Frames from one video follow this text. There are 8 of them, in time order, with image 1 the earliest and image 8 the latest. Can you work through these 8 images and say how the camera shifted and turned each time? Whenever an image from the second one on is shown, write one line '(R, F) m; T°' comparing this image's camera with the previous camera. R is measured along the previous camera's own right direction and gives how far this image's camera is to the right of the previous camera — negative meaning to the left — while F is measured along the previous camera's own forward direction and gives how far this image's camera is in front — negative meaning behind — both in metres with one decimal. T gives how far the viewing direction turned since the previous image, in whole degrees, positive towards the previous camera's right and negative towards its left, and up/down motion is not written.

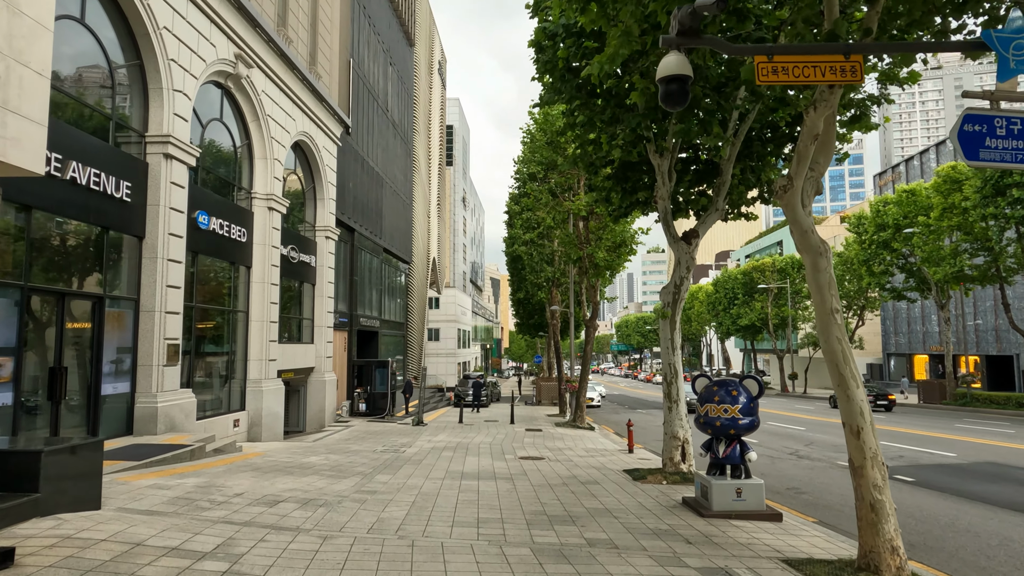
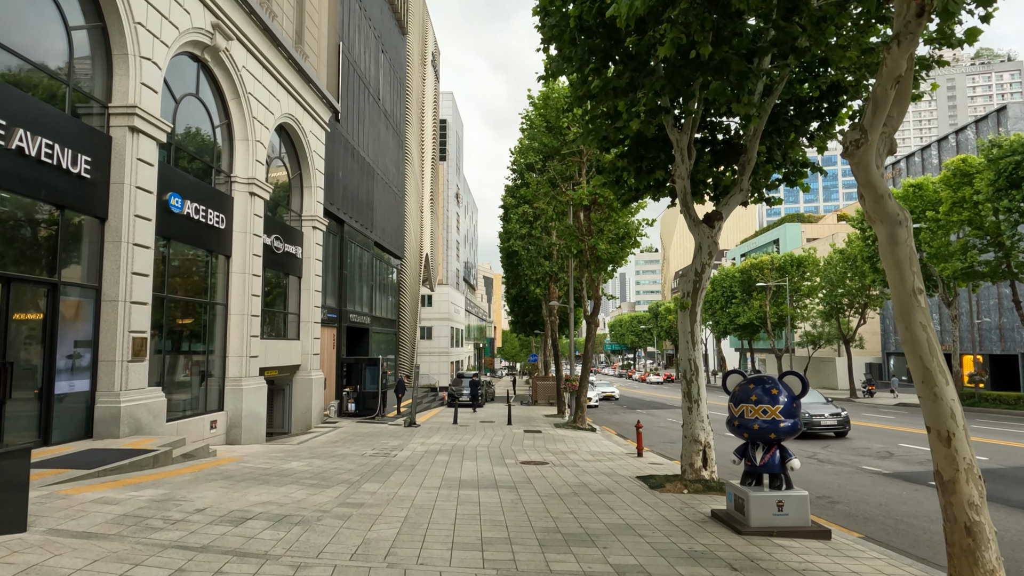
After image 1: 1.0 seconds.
(-0.2, +1.1) m; +1°
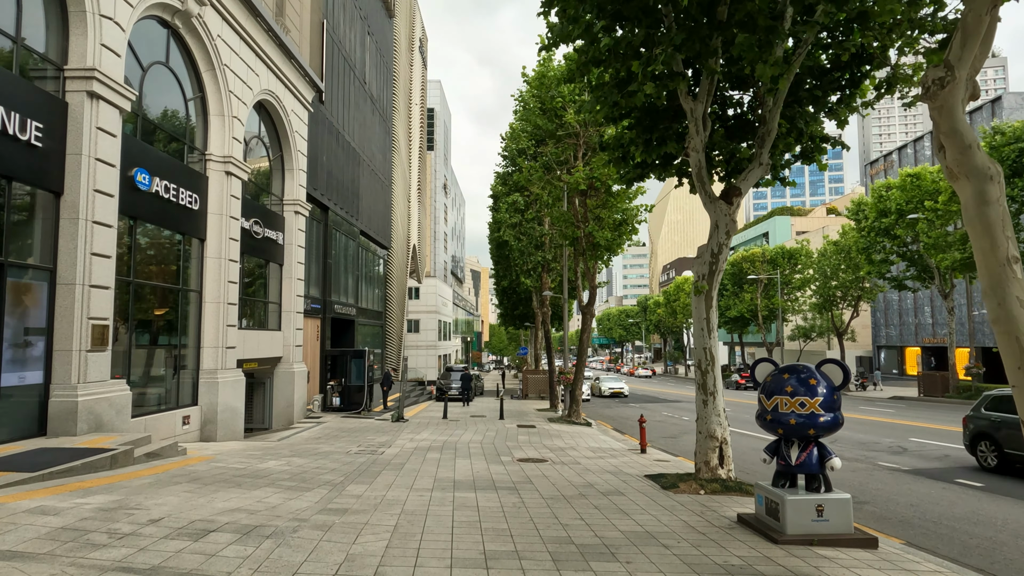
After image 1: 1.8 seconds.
(-0.2, +0.9) m; +1°
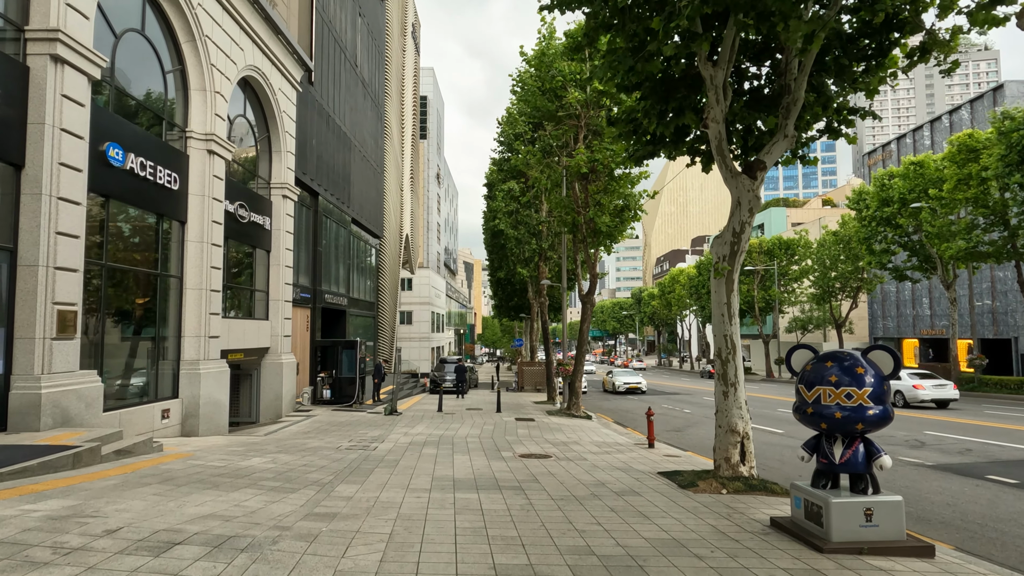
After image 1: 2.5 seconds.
(-0.2, +0.8) m; +1°
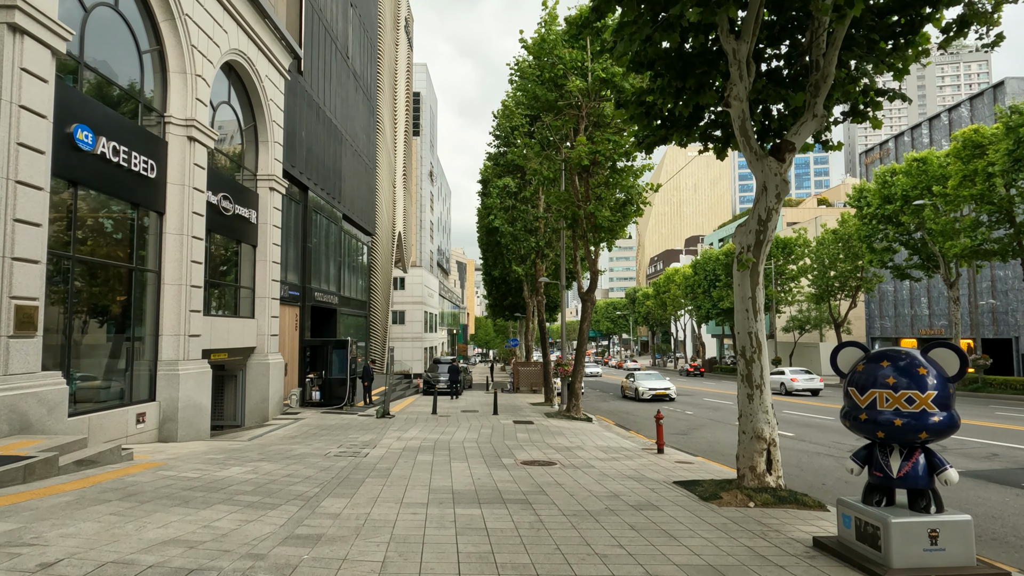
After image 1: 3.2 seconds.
(-0.2, +0.8) m; +1°
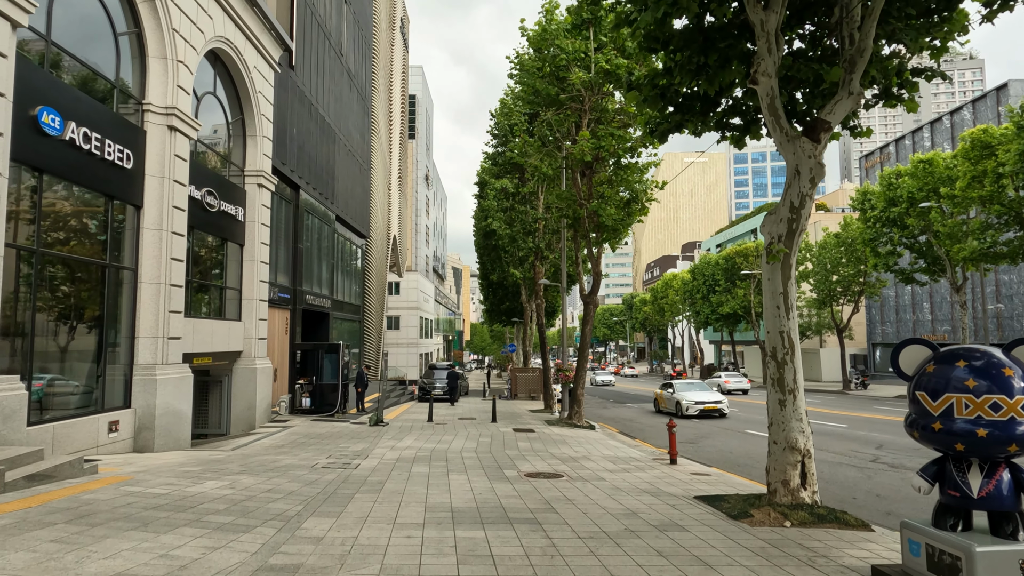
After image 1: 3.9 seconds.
(-0.1, +0.8) m; 0°
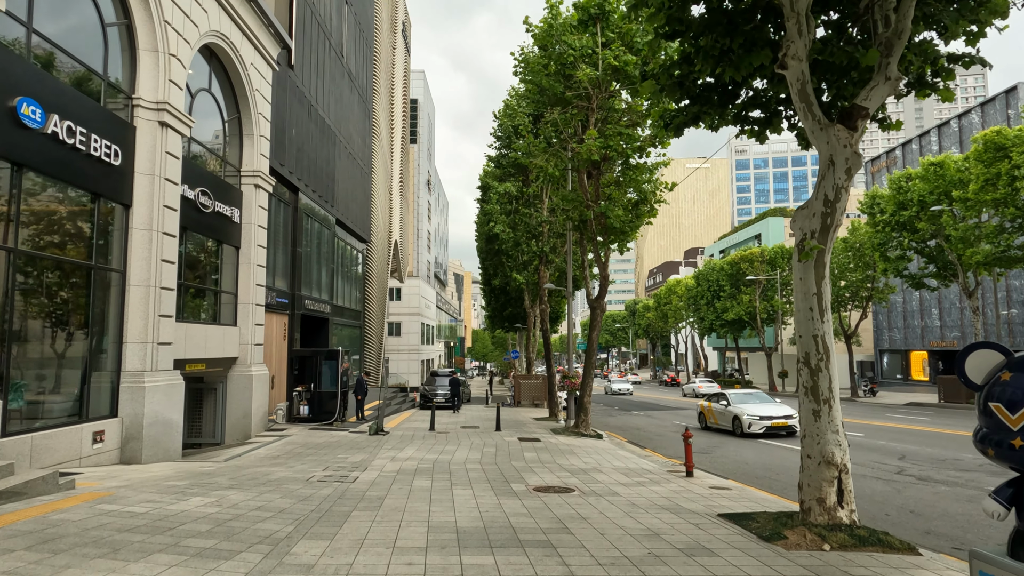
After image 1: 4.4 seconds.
(-0.1, +0.6) m; 0°
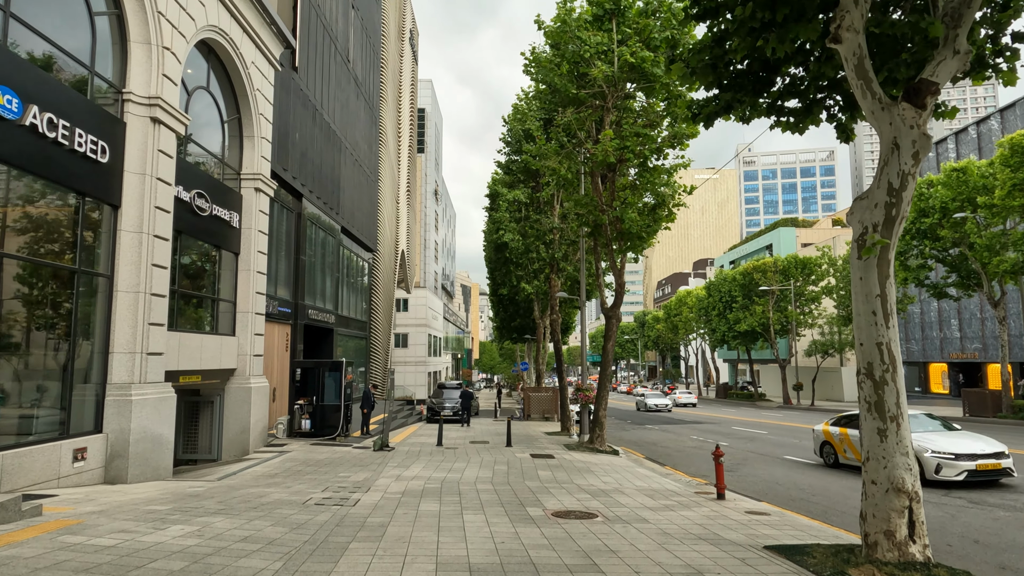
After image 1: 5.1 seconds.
(-0.1, +0.8) m; -1°
